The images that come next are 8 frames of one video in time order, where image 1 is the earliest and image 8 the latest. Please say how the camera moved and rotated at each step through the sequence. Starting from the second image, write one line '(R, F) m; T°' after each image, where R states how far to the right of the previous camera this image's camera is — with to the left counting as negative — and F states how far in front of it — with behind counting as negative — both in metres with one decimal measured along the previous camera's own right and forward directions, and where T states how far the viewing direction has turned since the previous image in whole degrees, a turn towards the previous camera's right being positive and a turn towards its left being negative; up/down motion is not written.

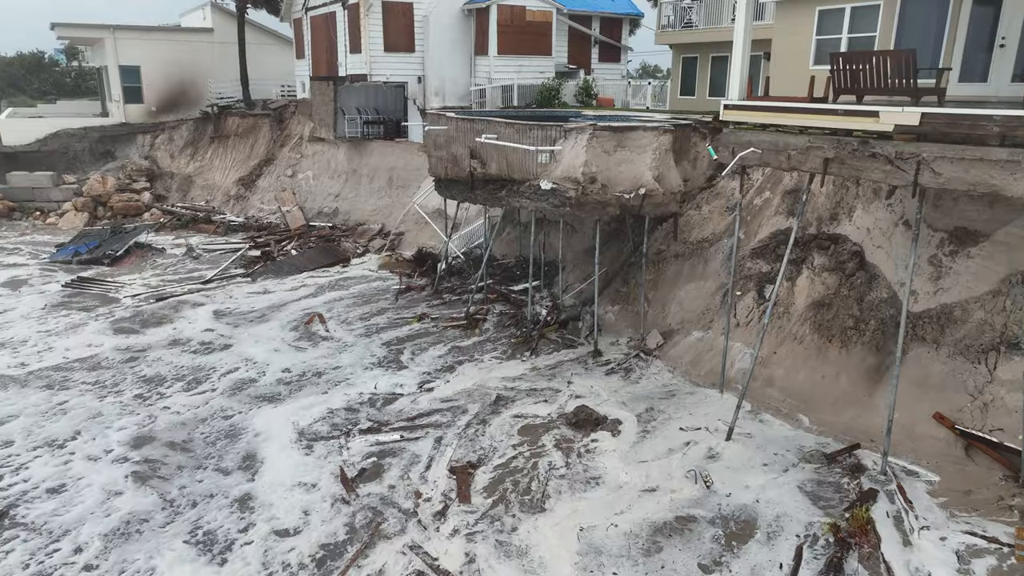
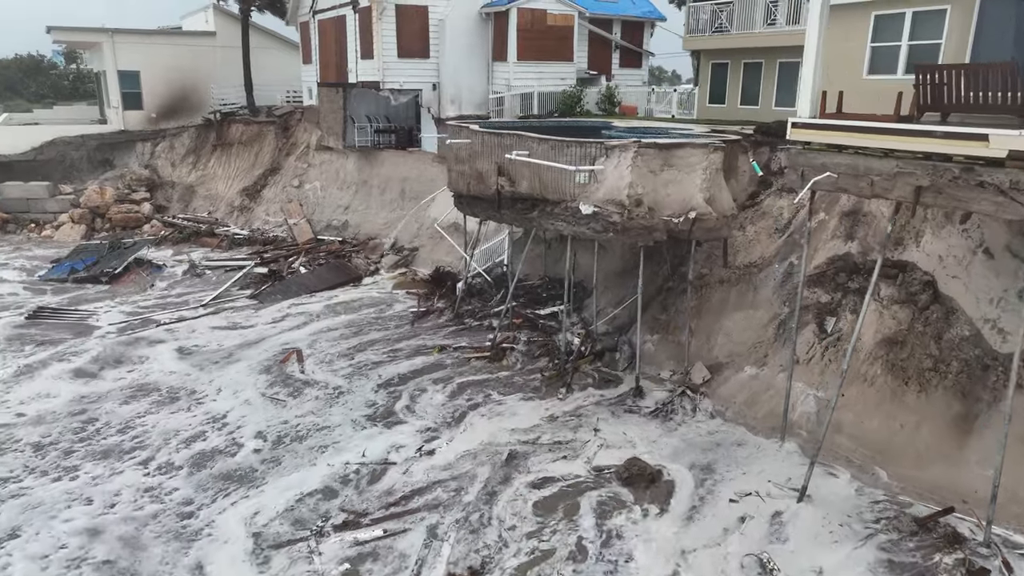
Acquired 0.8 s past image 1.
(-0.7, +1.2) m; 0°
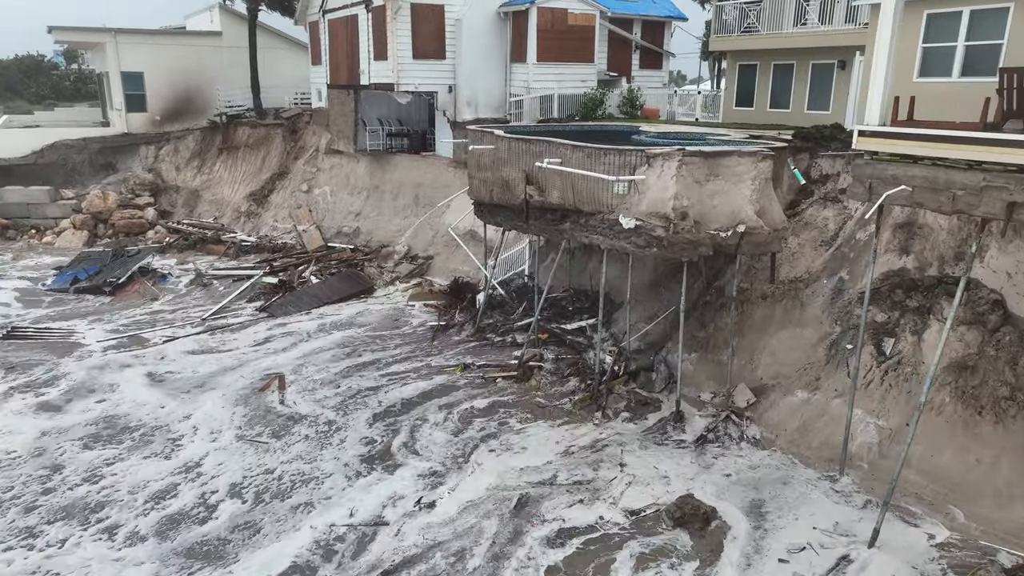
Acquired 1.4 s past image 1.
(-0.6, +0.9) m; 0°
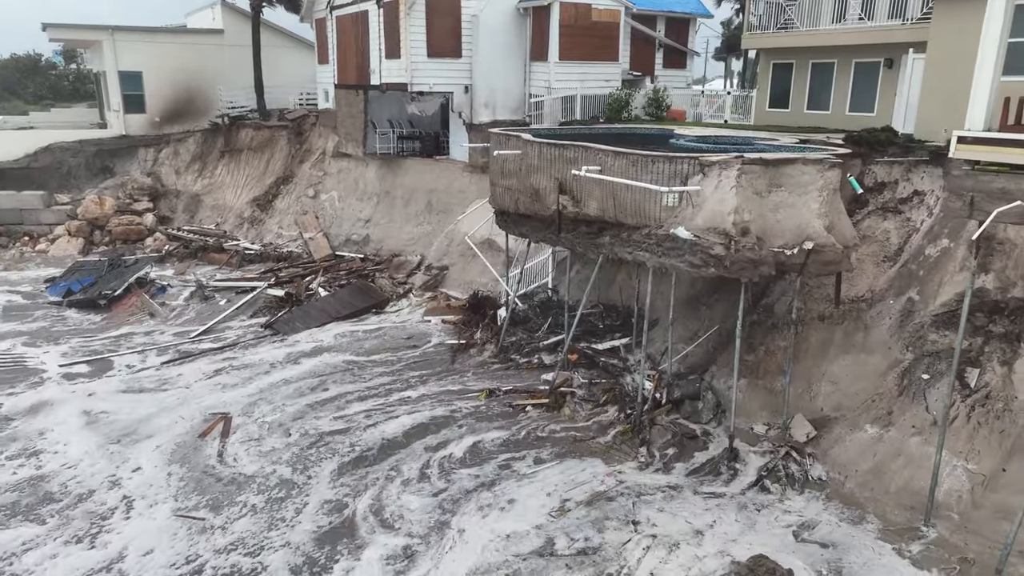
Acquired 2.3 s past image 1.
(-0.6, +1.3) m; 0°
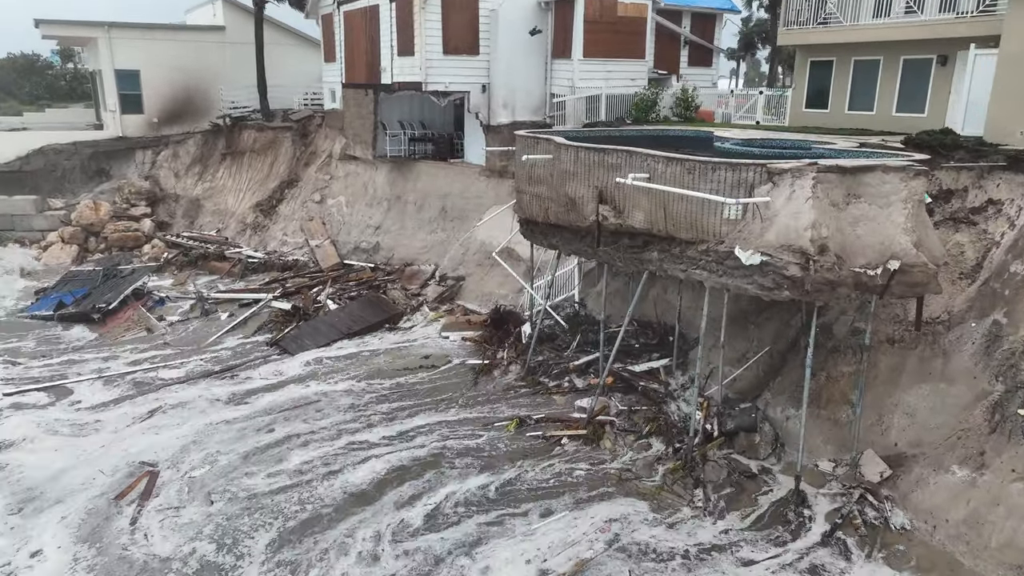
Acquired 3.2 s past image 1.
(-0.6, +1.3) m; 0°
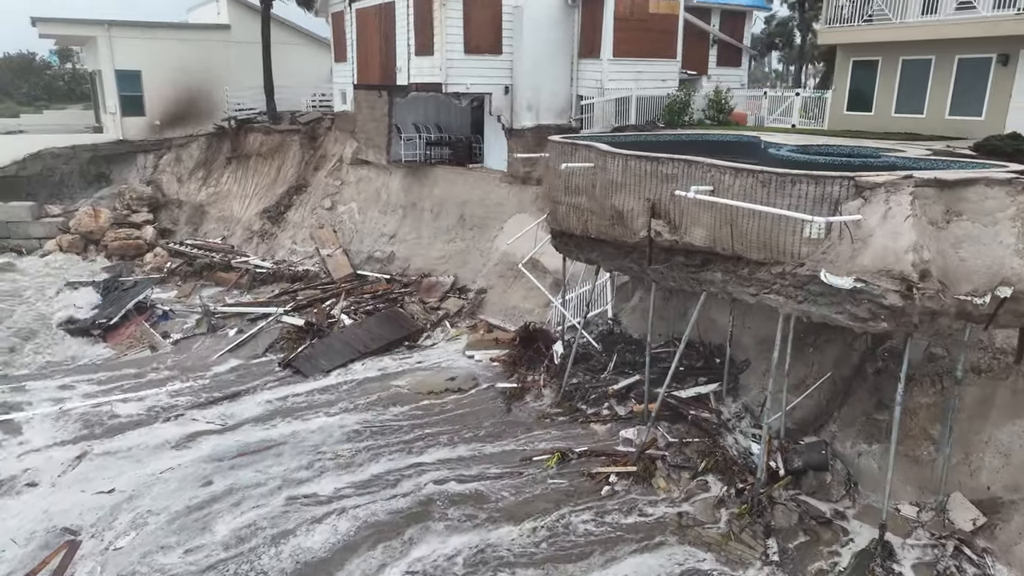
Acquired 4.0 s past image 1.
(-0.7, +1.1) m; 0°
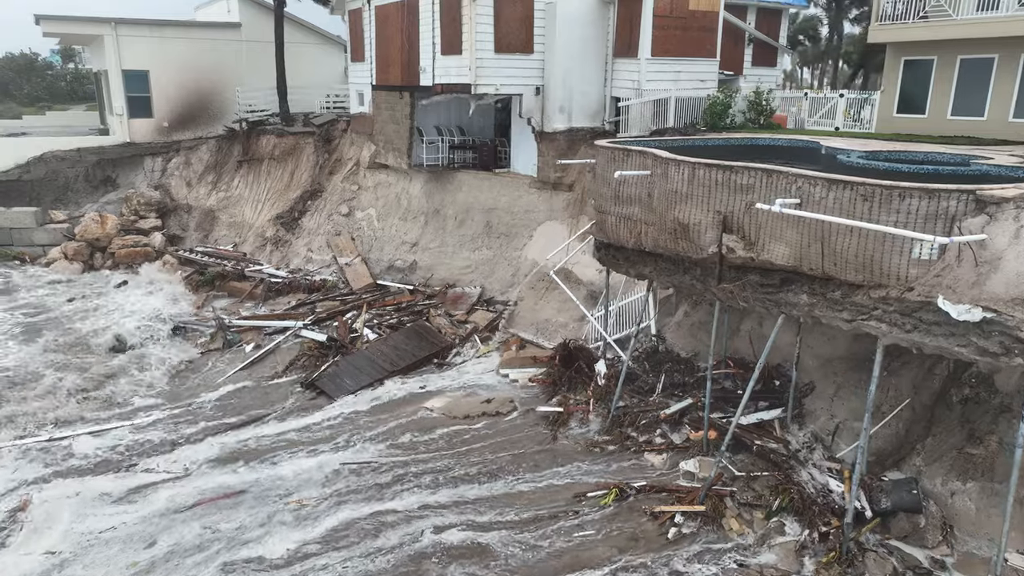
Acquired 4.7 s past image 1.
(-0.8, +1.0) m; 0°
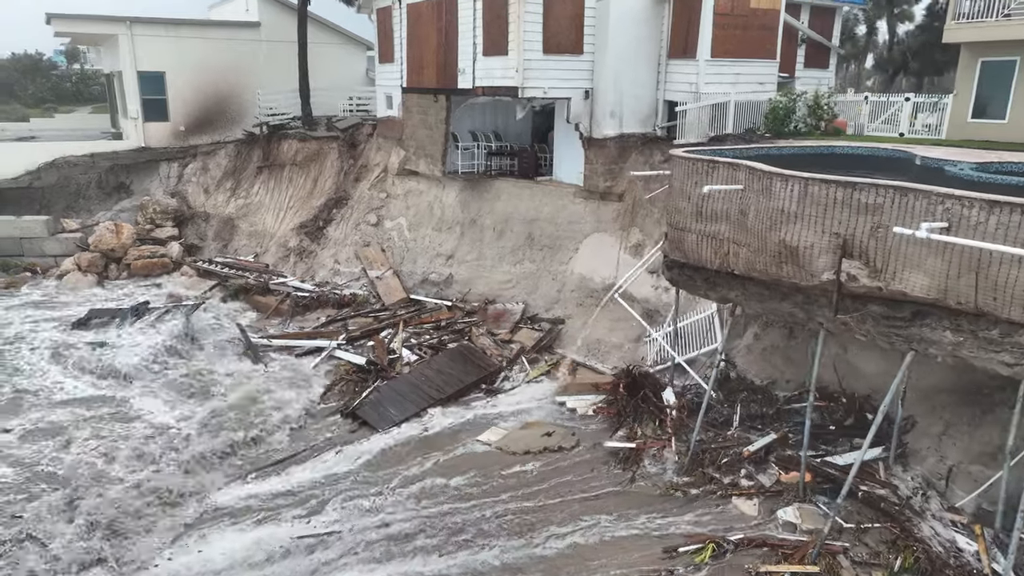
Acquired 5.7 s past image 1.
(-1.1, +1.2) m; 0°
